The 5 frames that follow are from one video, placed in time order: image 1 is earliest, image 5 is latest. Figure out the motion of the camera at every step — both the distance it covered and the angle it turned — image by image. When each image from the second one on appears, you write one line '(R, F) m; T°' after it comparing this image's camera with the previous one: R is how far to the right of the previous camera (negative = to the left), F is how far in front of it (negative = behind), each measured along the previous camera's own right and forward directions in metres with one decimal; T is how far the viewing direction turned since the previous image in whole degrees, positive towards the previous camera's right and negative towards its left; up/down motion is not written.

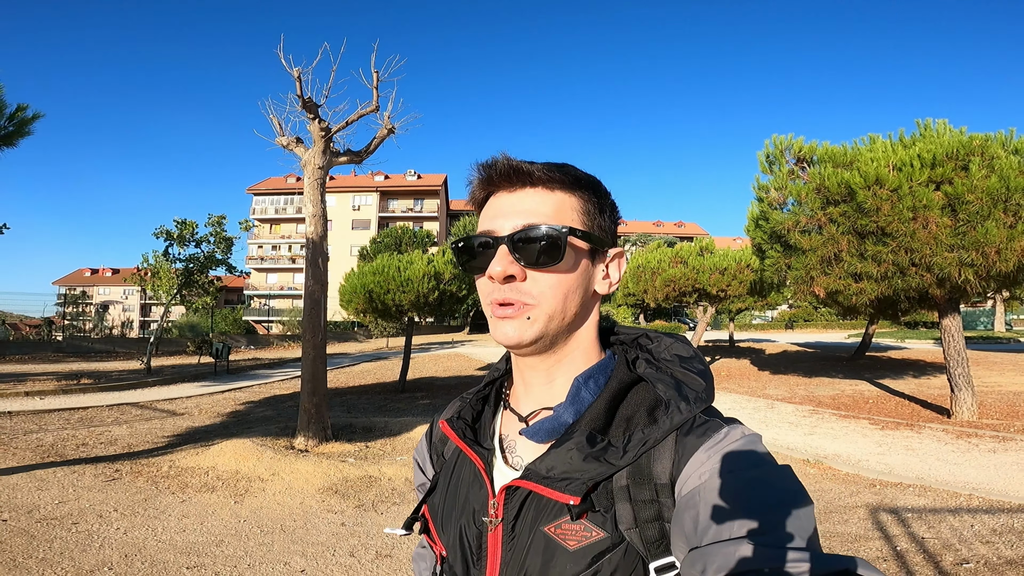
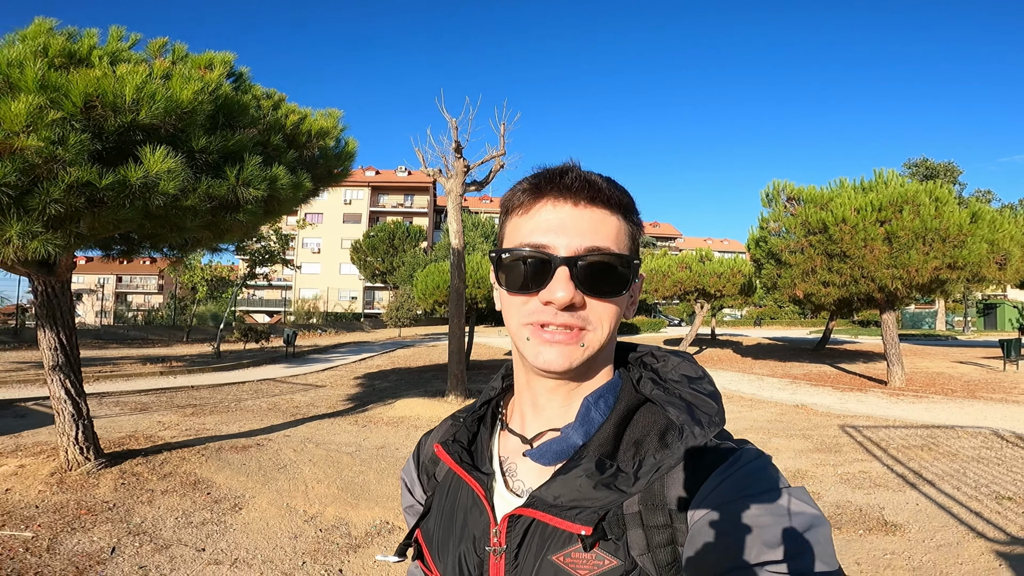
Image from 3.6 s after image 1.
(-1.4, -1.8) m; +4°
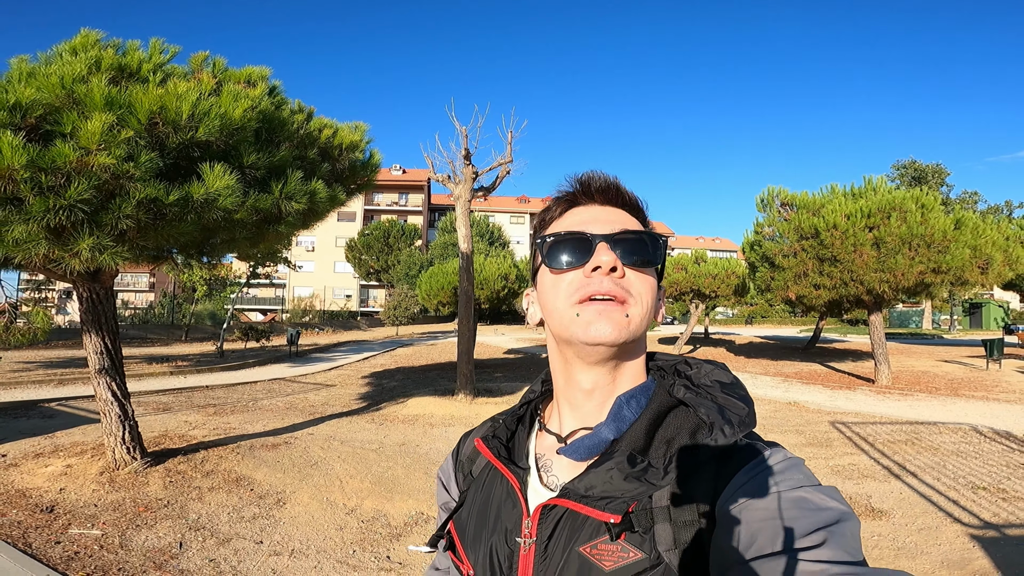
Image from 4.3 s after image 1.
(-0.2, -0.3) m; +1°
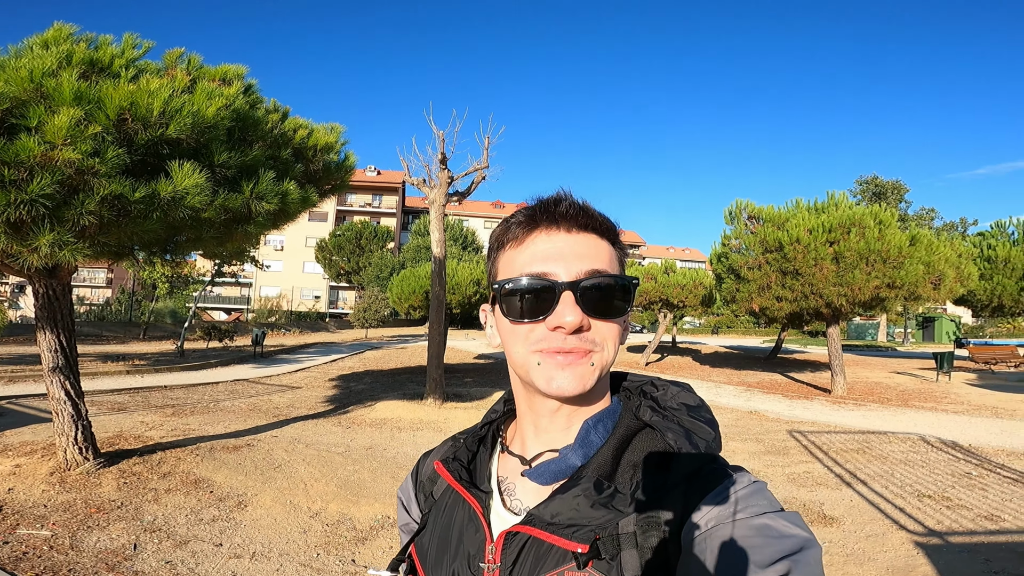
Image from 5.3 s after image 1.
(0.0, 0.0) m; +3°
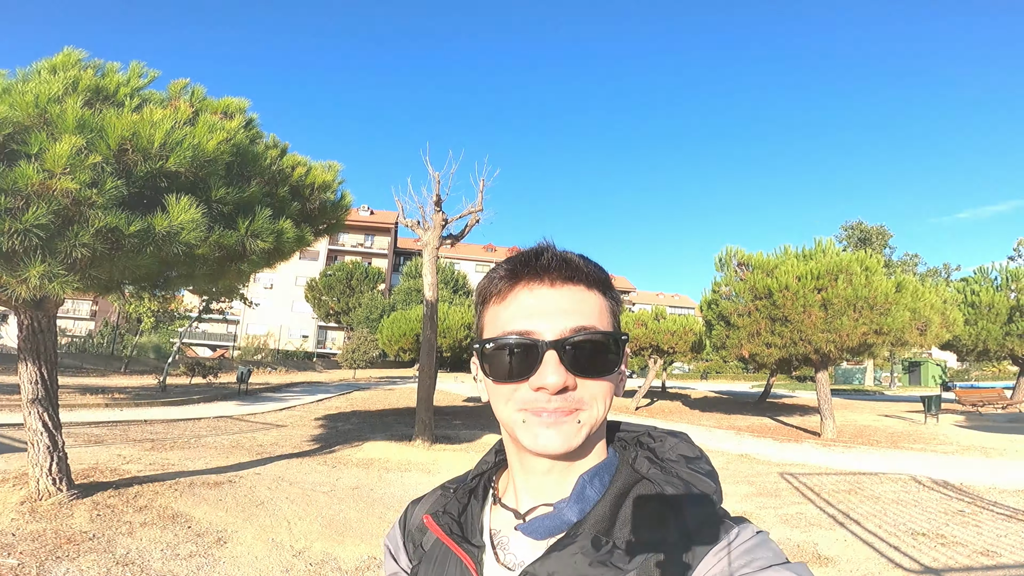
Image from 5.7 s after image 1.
(0.0, 0.0) m; +1°
